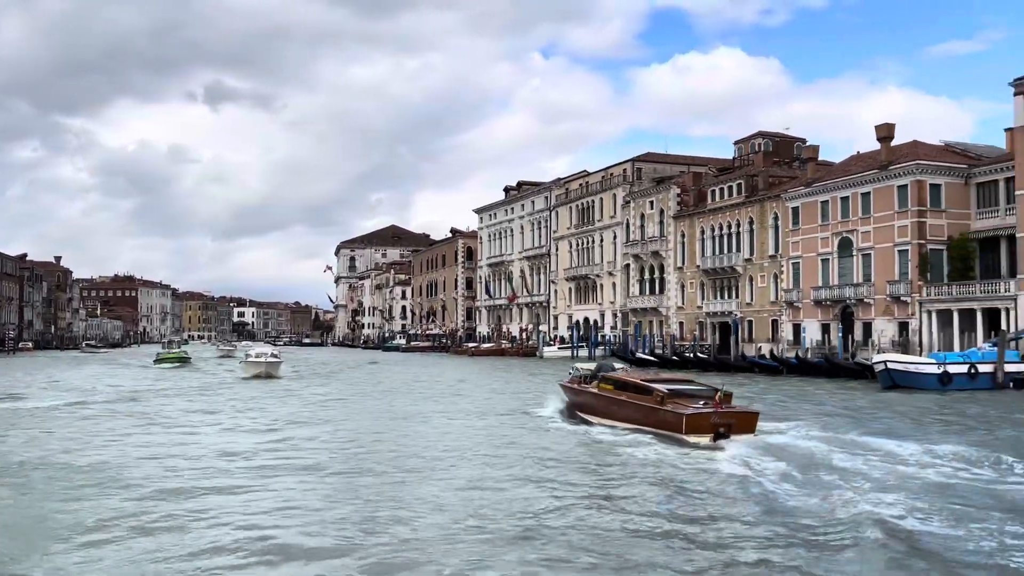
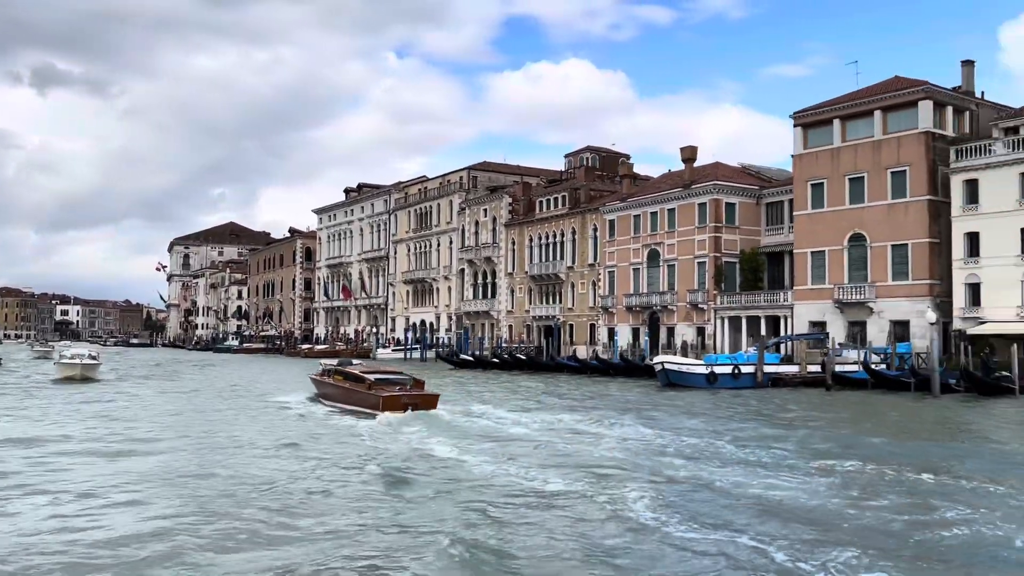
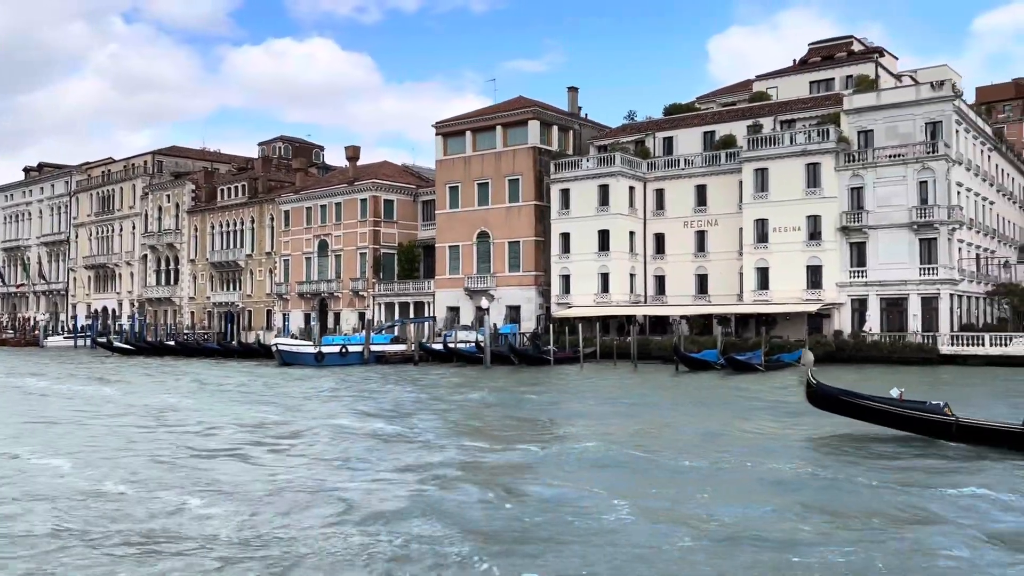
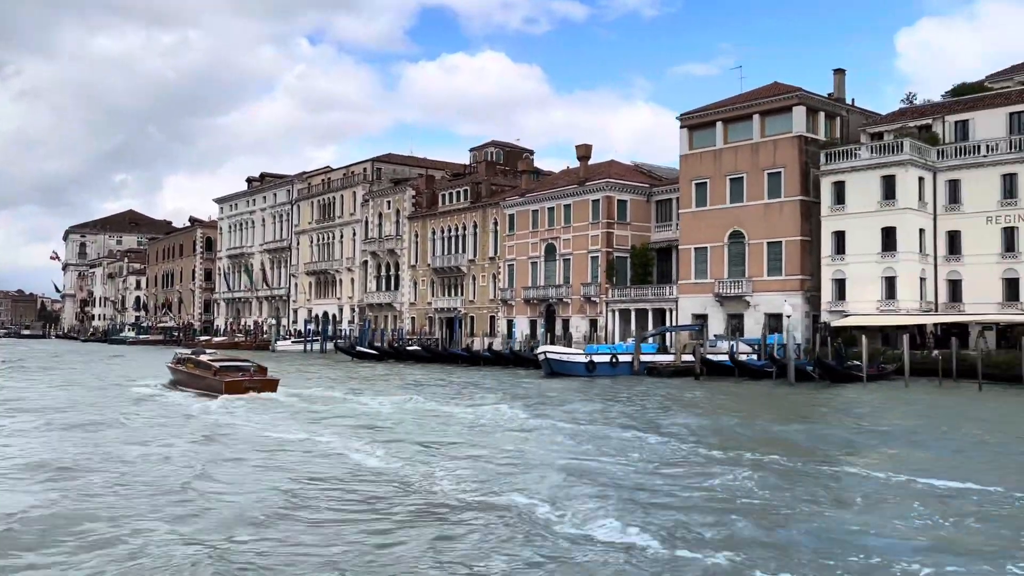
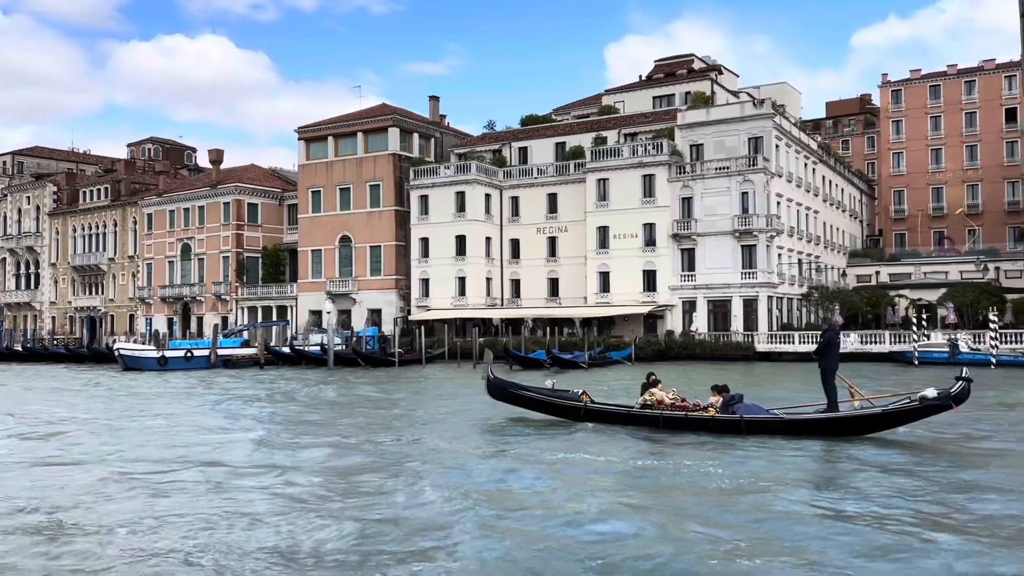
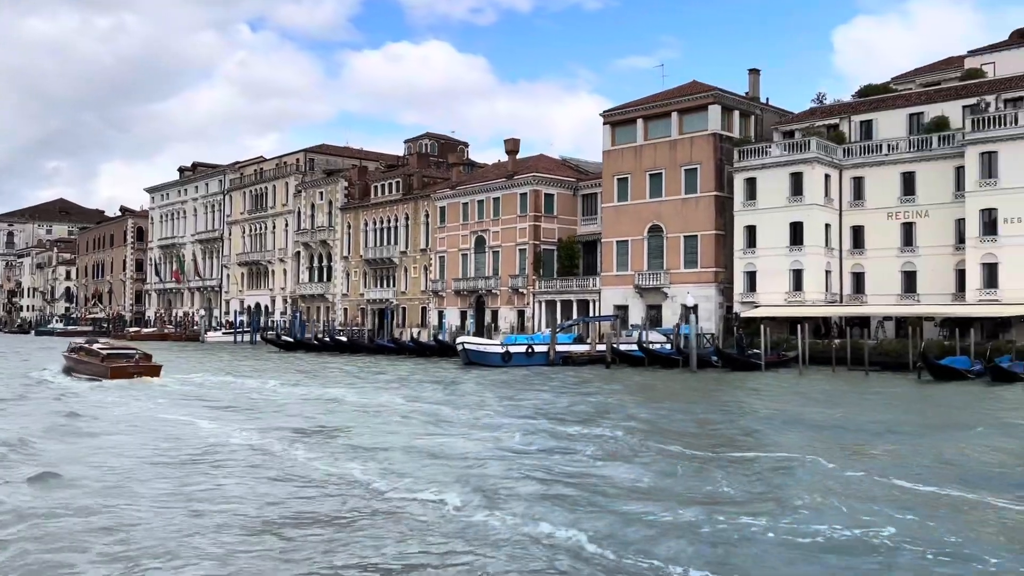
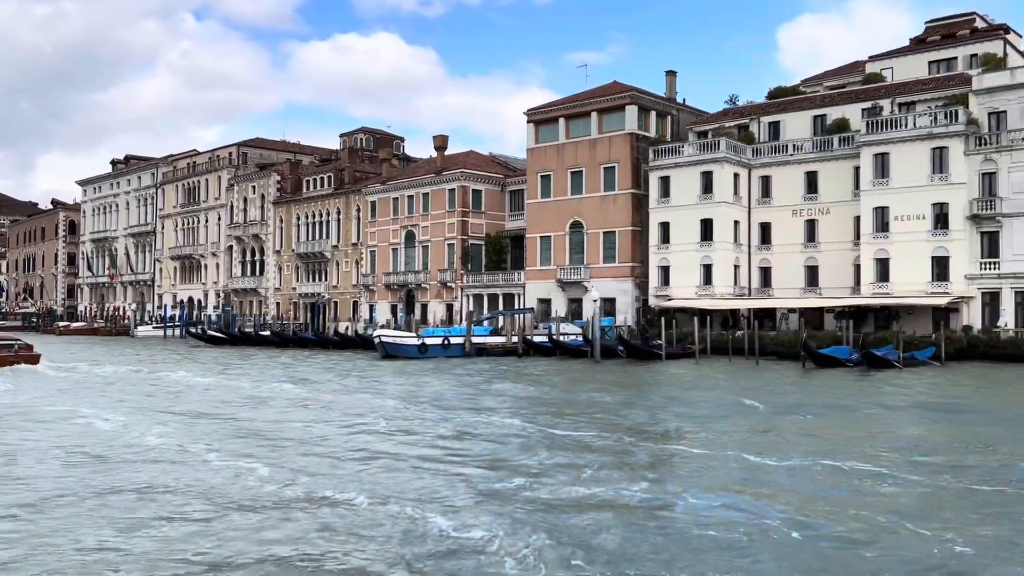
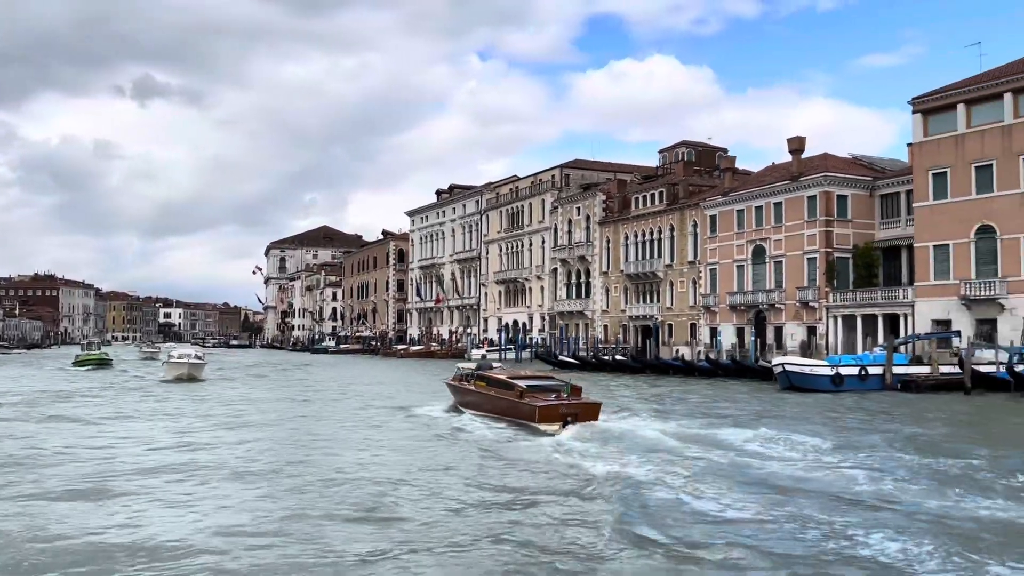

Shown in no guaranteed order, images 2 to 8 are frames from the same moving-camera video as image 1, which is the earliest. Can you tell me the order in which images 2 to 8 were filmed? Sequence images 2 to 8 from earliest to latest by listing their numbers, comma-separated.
8, 2, 4, 6, 7, 3, 5
